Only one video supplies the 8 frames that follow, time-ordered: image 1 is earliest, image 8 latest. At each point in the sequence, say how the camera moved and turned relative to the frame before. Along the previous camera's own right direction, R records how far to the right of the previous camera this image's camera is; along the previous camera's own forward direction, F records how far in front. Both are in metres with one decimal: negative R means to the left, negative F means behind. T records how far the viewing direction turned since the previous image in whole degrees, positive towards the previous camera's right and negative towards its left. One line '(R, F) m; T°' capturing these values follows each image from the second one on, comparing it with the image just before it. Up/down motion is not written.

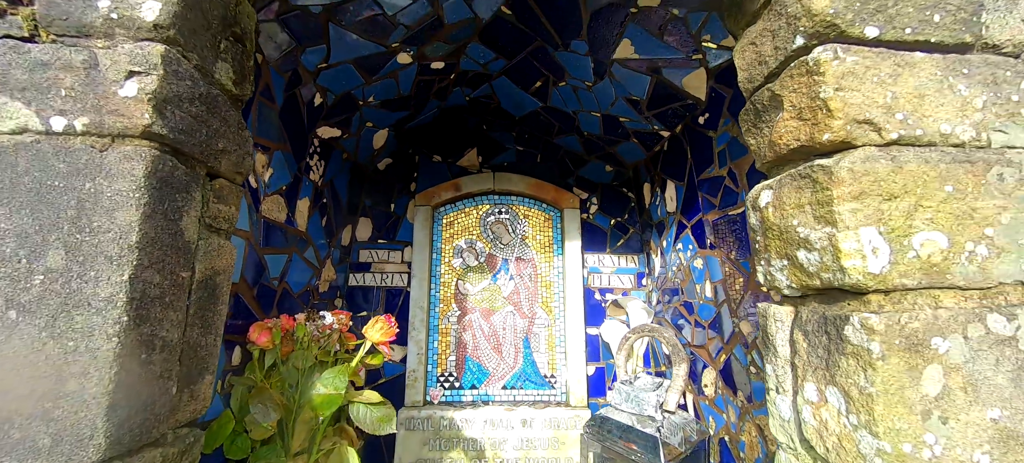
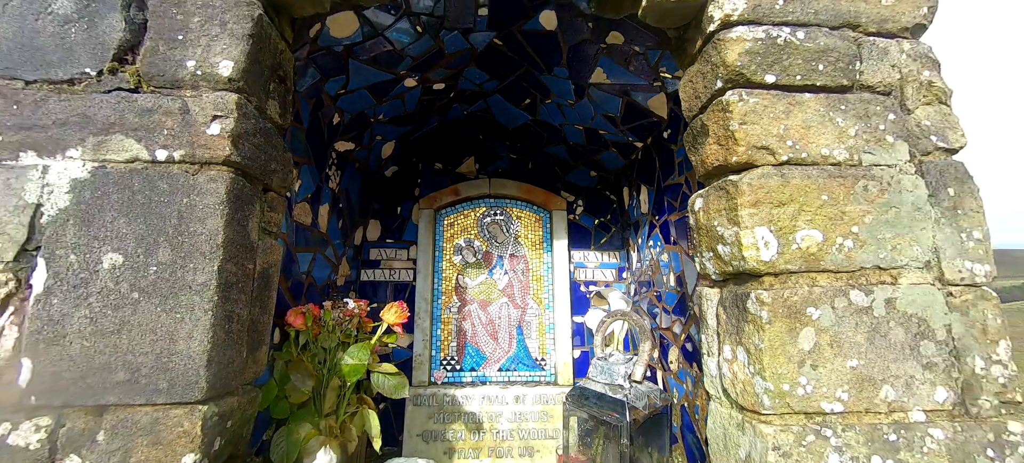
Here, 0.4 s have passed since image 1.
(0.0, -0.2) m; 0°
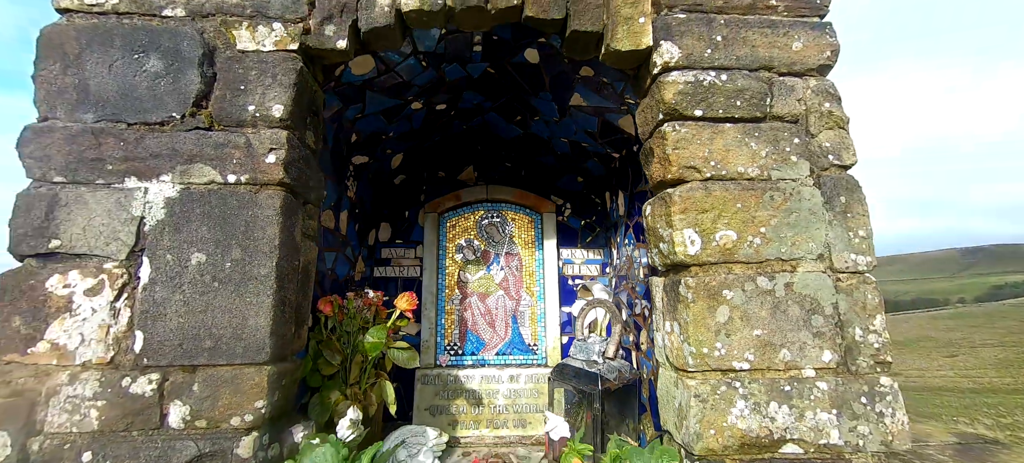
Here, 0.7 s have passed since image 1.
(0.0, -0.2) m; -1°
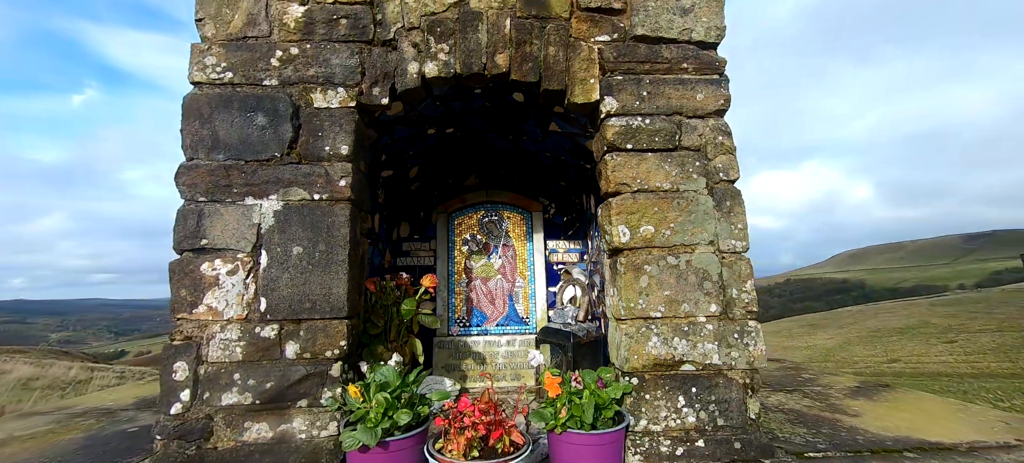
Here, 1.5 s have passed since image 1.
(0.0, -0.5) m; 0°
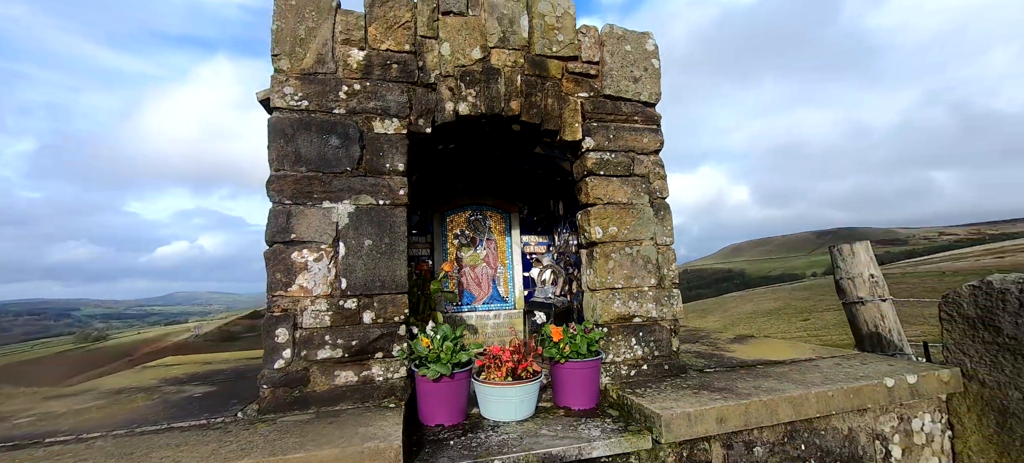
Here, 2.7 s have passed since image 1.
(-0.5, -0.6) m; +11°
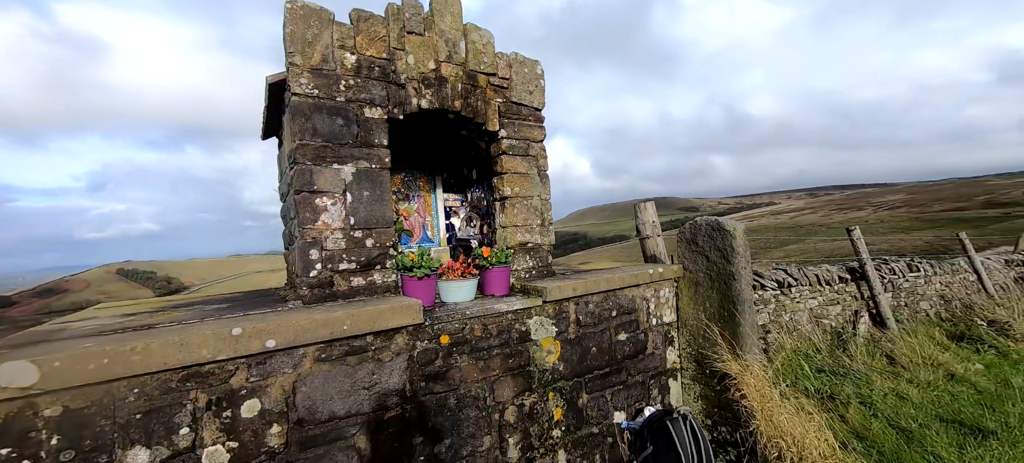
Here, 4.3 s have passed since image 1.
(-0.7, -1.2) m; +20°
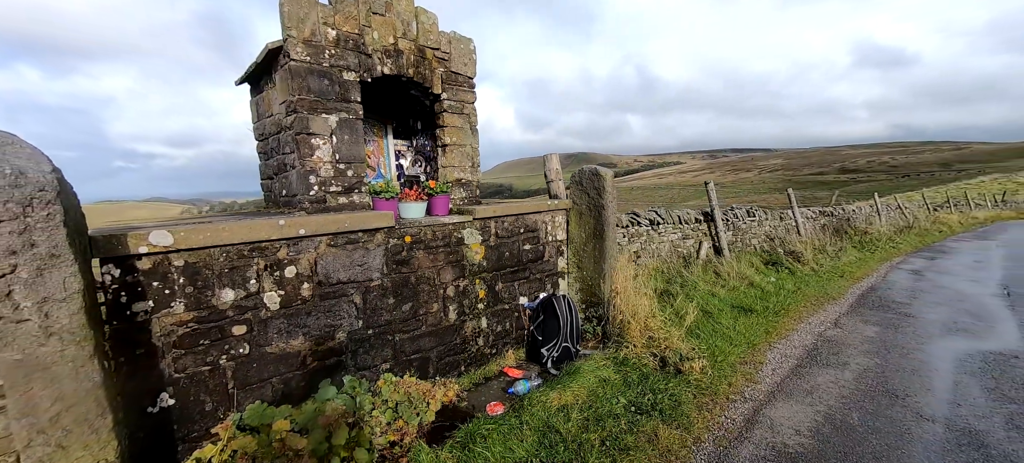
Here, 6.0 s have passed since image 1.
(-0.2, -1.5) m; +11°
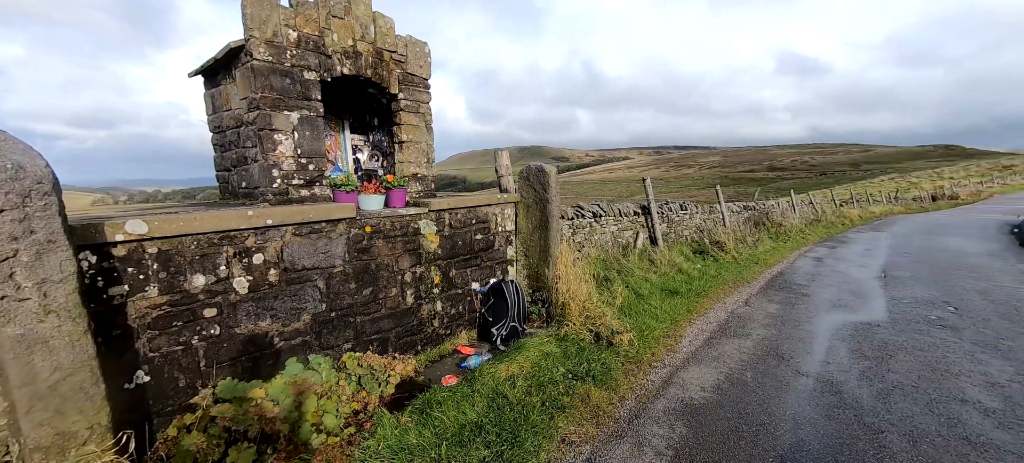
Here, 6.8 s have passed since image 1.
(0.0, -0.5) m; +7°
